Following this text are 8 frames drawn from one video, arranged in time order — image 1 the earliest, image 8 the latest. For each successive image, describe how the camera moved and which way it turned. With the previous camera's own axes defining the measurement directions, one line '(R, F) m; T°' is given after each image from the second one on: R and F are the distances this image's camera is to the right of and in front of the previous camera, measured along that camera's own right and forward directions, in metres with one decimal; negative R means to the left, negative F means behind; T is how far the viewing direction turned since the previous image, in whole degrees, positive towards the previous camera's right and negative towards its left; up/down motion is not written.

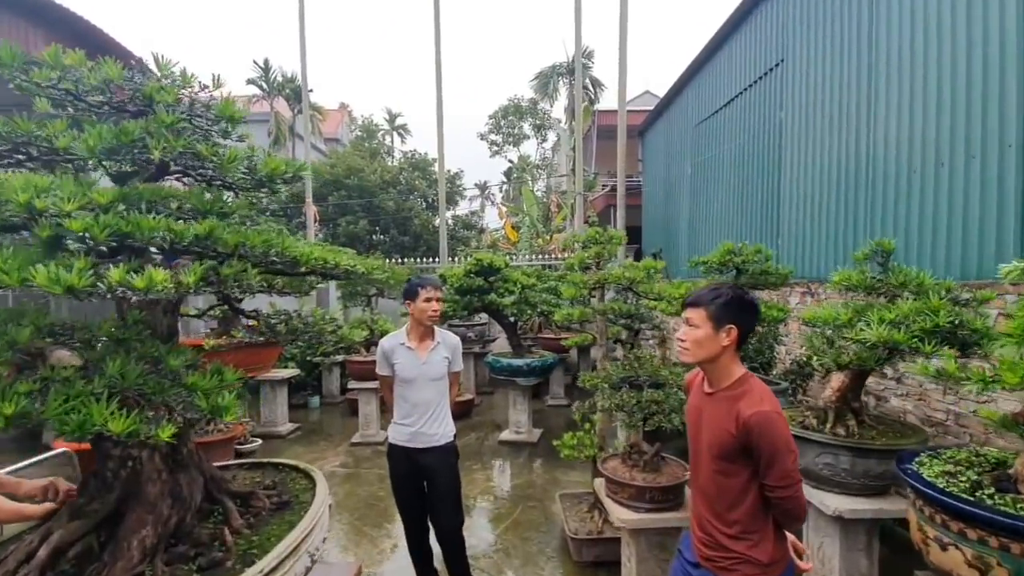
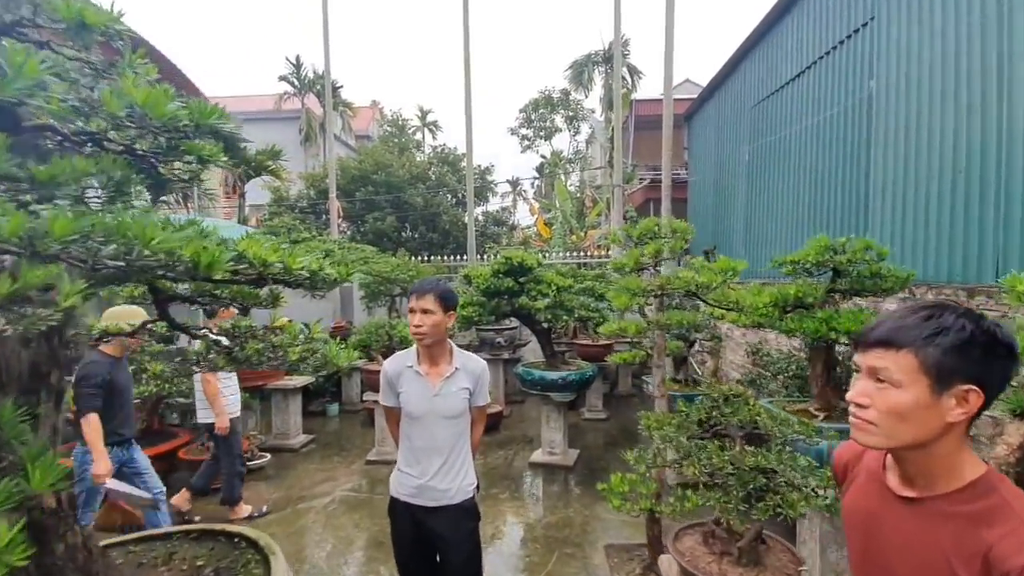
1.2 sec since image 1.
(0.0, +0.7) m; -4°
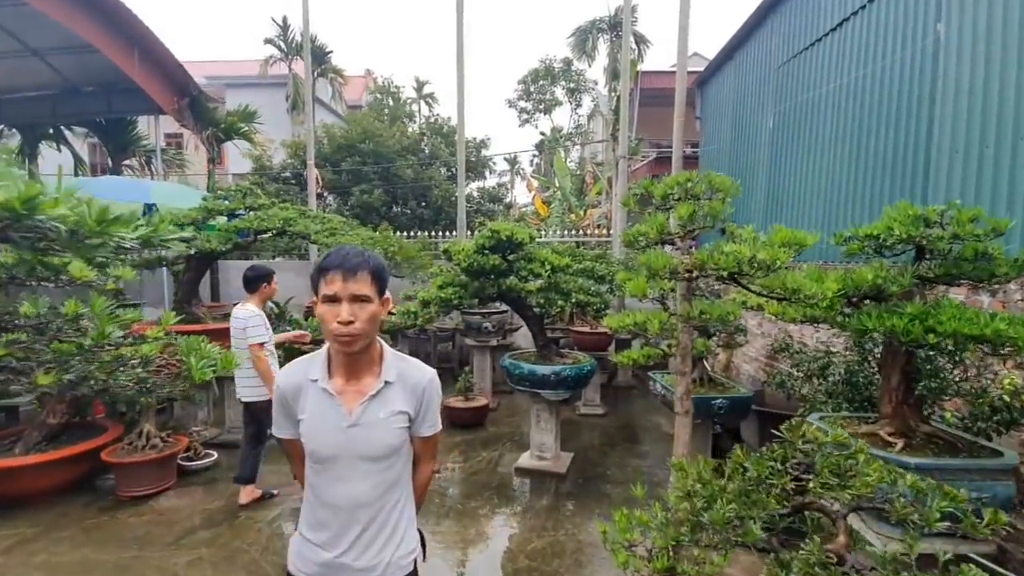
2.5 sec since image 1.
(+0.1, +0.8) m; 0°
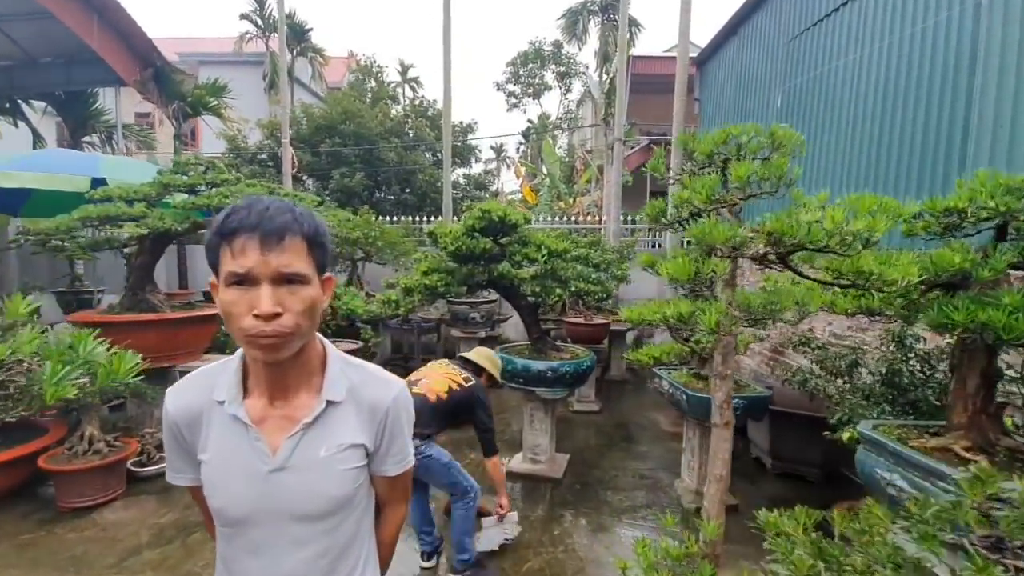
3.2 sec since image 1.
(-0.1, +0.4) m; +2°
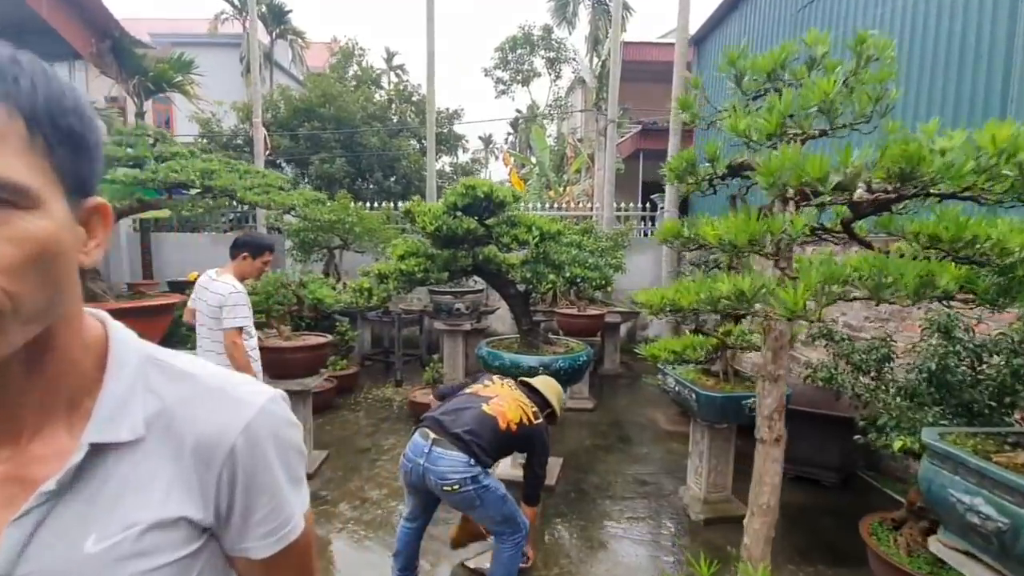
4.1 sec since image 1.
(0.0, +0.4) m; +1°
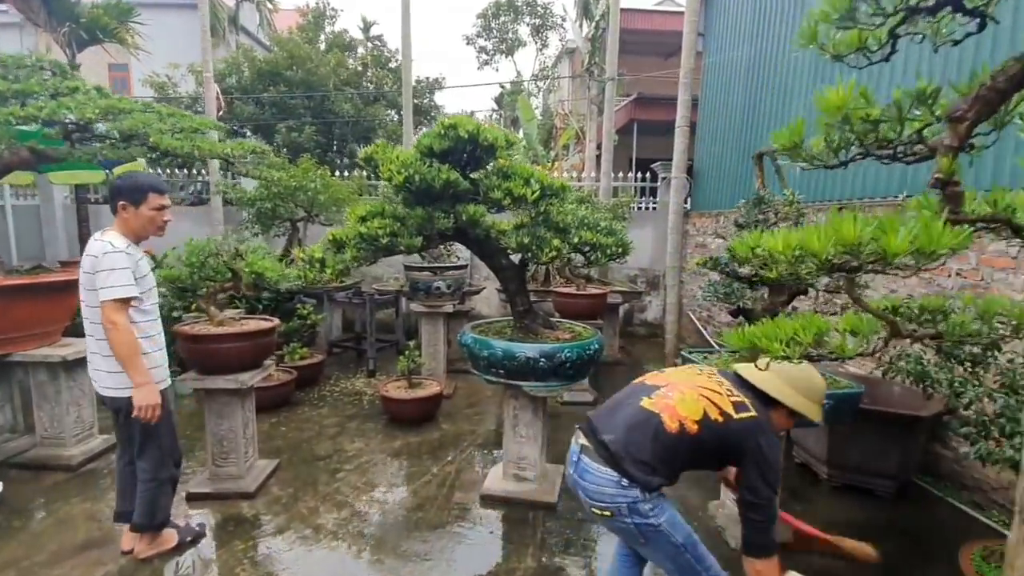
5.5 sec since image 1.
(-0.1, +0.8) m; +2°
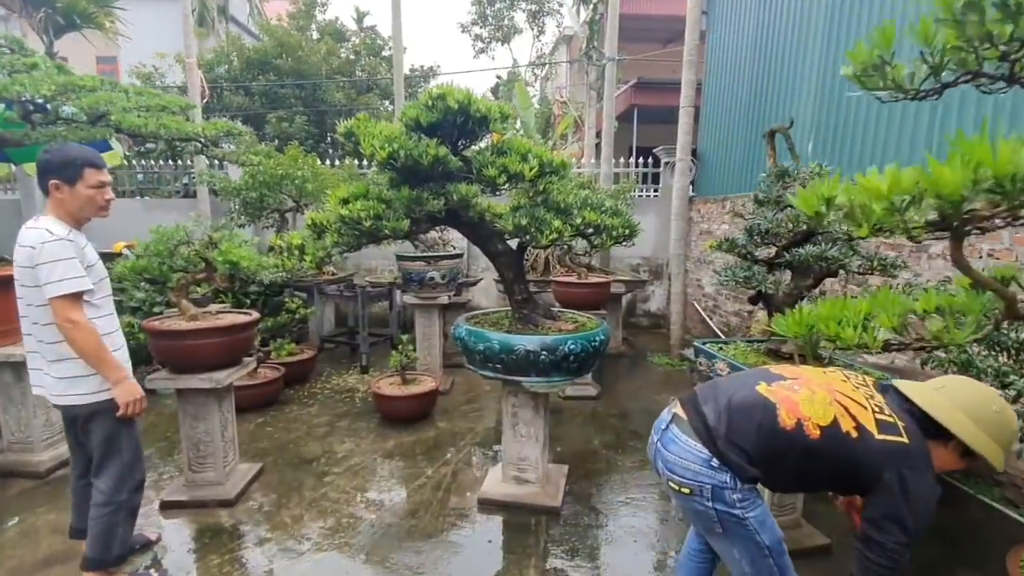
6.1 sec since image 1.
(0.0, +0.2) m; 0°
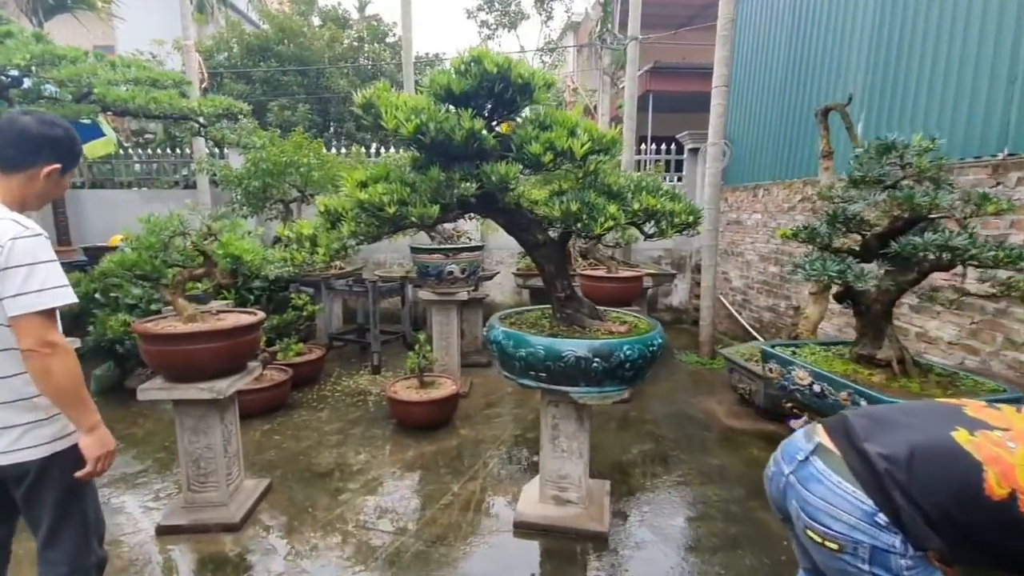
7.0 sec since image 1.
(-0.2, +0.3) m; 0°
